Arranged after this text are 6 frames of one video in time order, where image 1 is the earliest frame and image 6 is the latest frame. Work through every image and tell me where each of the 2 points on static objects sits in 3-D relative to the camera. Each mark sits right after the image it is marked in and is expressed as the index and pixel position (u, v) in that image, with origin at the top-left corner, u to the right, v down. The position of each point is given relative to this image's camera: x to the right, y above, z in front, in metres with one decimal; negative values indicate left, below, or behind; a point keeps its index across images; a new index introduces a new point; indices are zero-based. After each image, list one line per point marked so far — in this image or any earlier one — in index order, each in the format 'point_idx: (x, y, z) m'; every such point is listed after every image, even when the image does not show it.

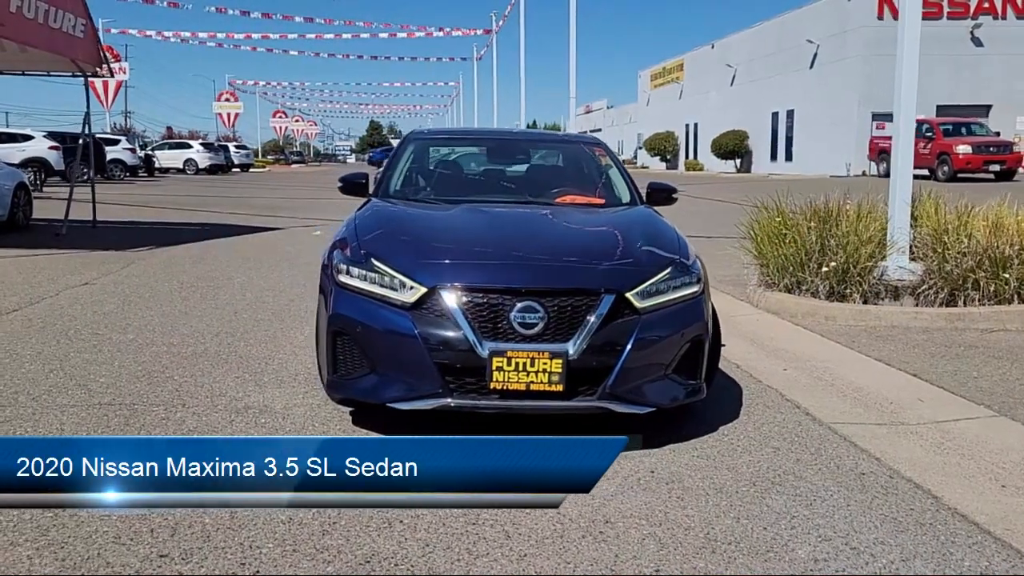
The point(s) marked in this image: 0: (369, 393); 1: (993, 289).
0: (-0.7, -0.5, +4.6) m
1: (+4.5, 0.0, +8.3) m
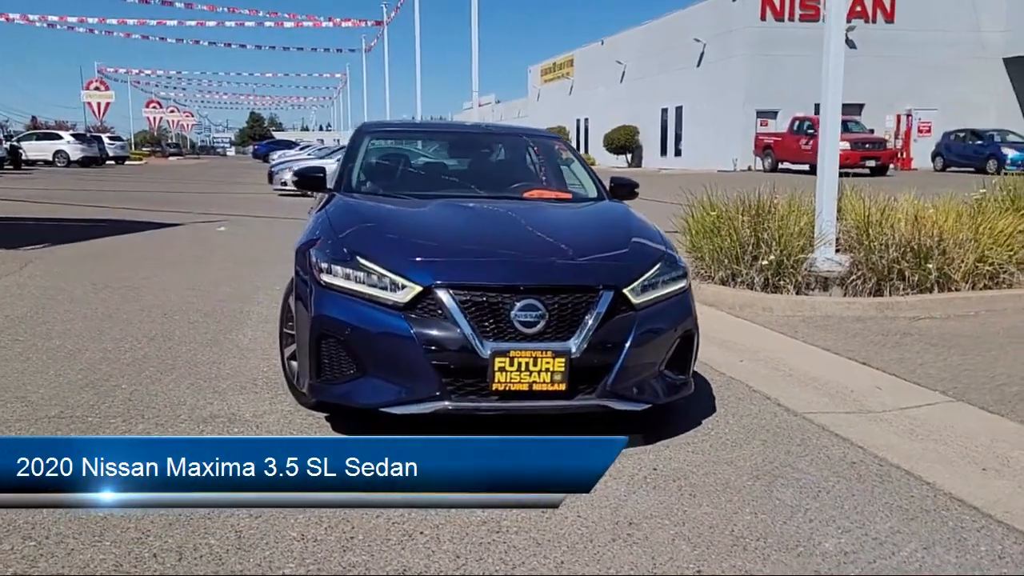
0: (-0.7, -0.5, +4.4) m
1: (+3.9, +0.1, +8.7) m
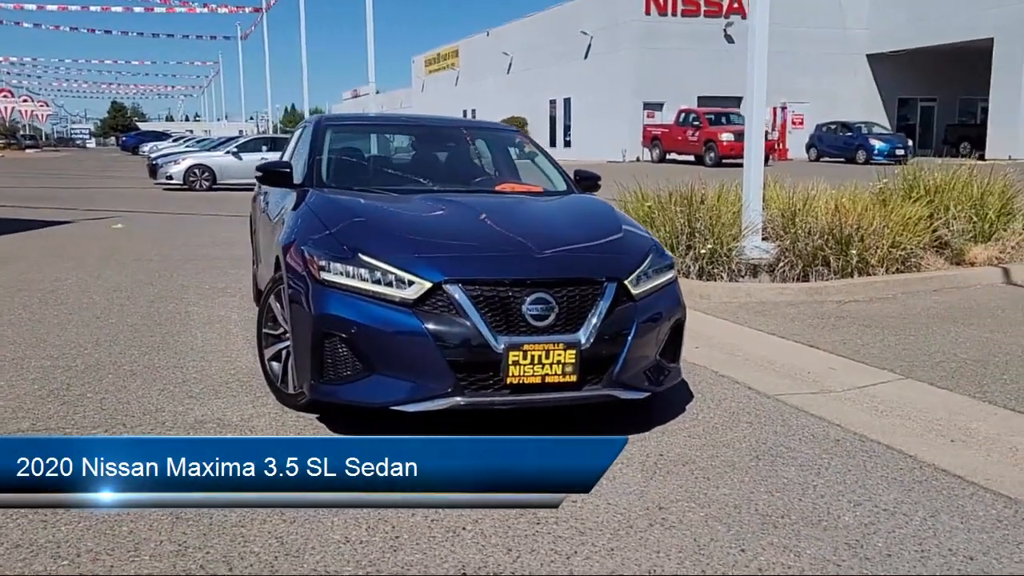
0: (-0.7, -0.5, +4.4) m
1: (+3.4, +0.2, +9.2) m
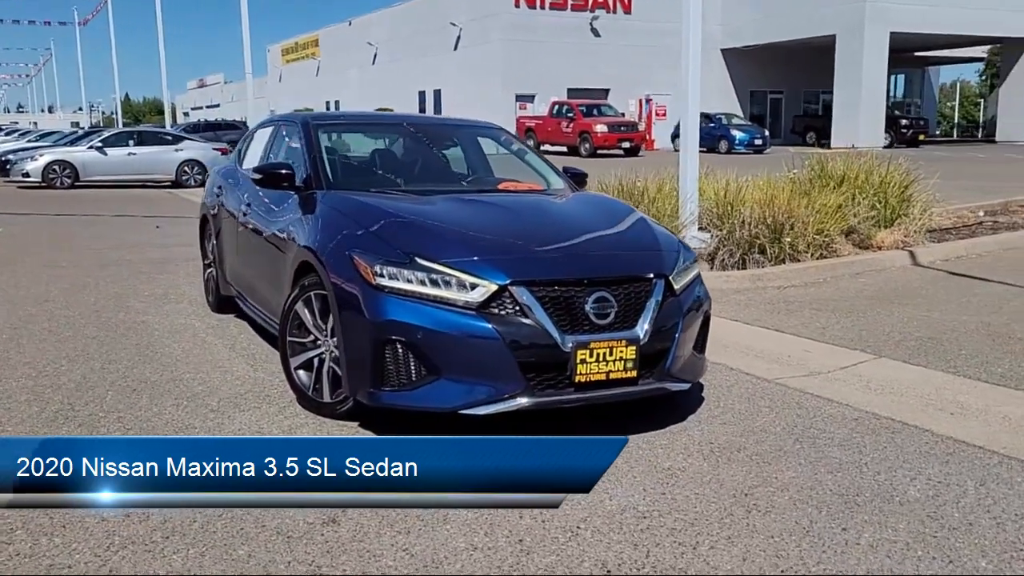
0: (-0.4, -0.5, +4.3) m
1: (+2.8, +0.4, +9.7) m
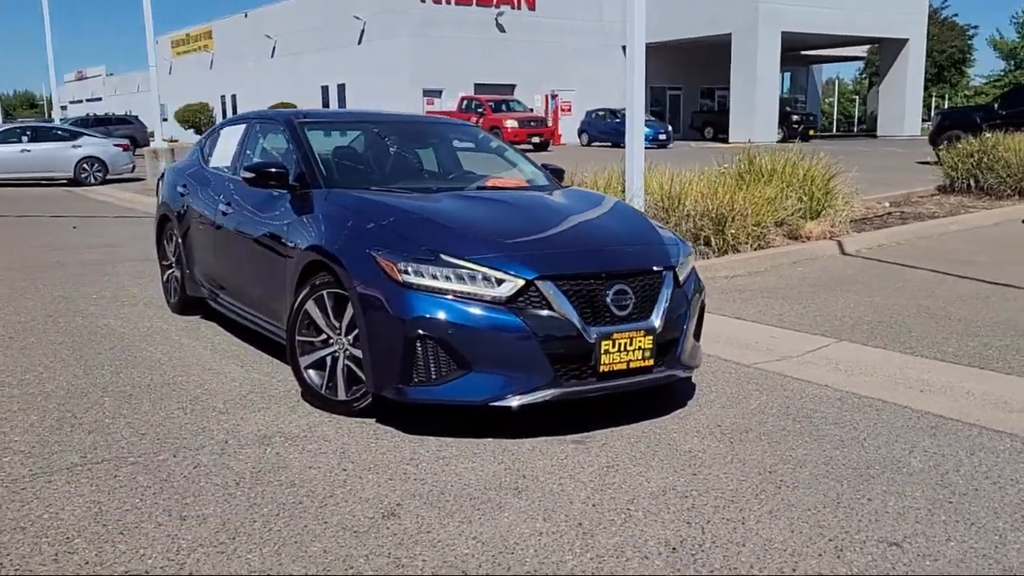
0: (-0.2, -0.5, +4.4) m
1: (+2.3, +0.5, +10.1) m
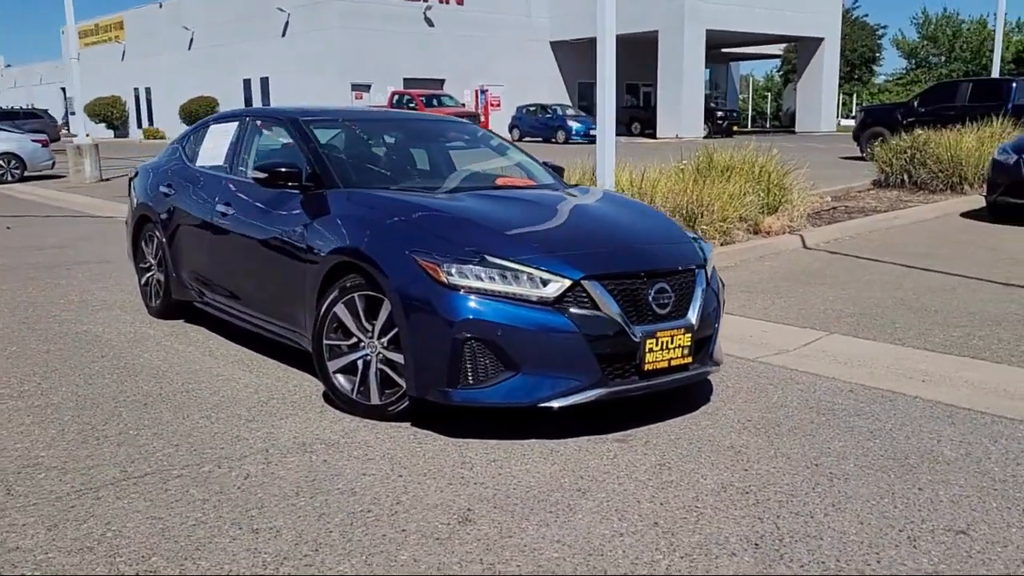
0: (0.0, -0.5, +4.4) m
1: (+2.0, +0.6, +10.3) m
